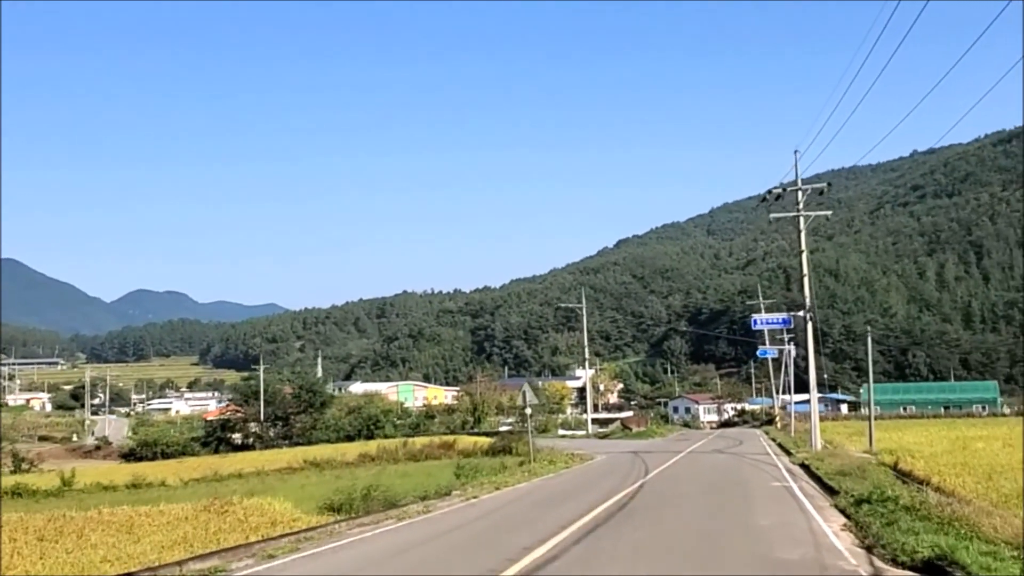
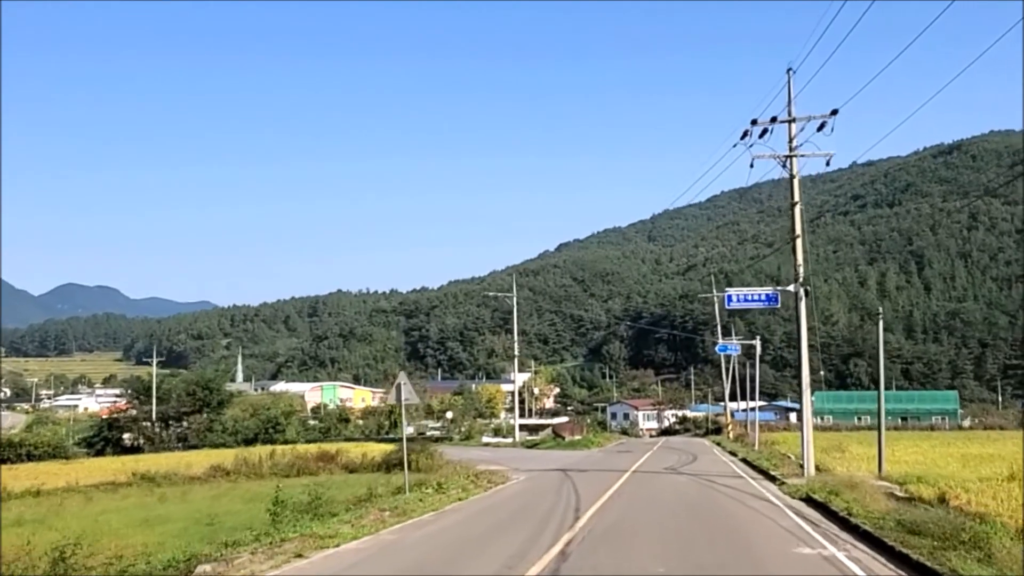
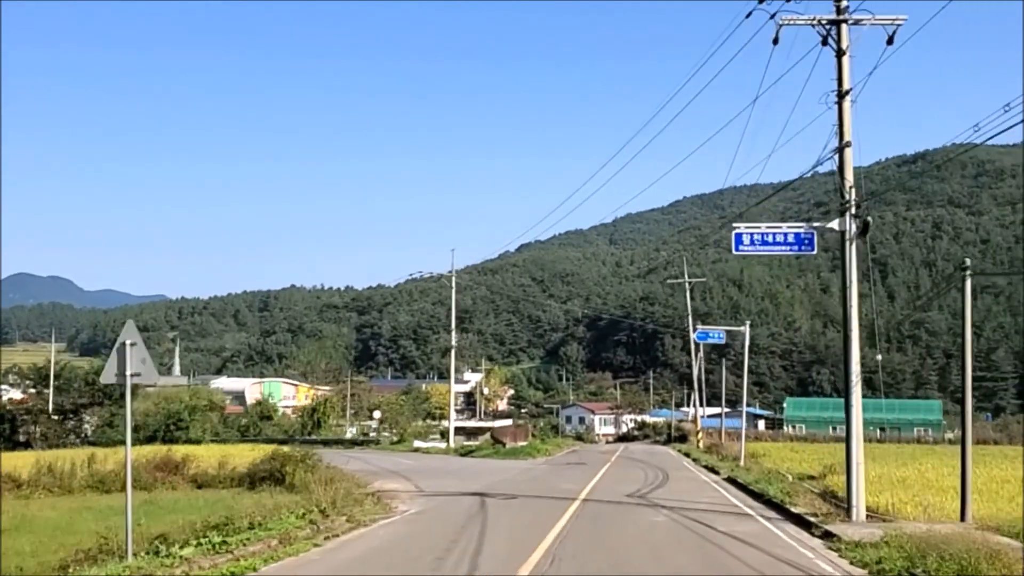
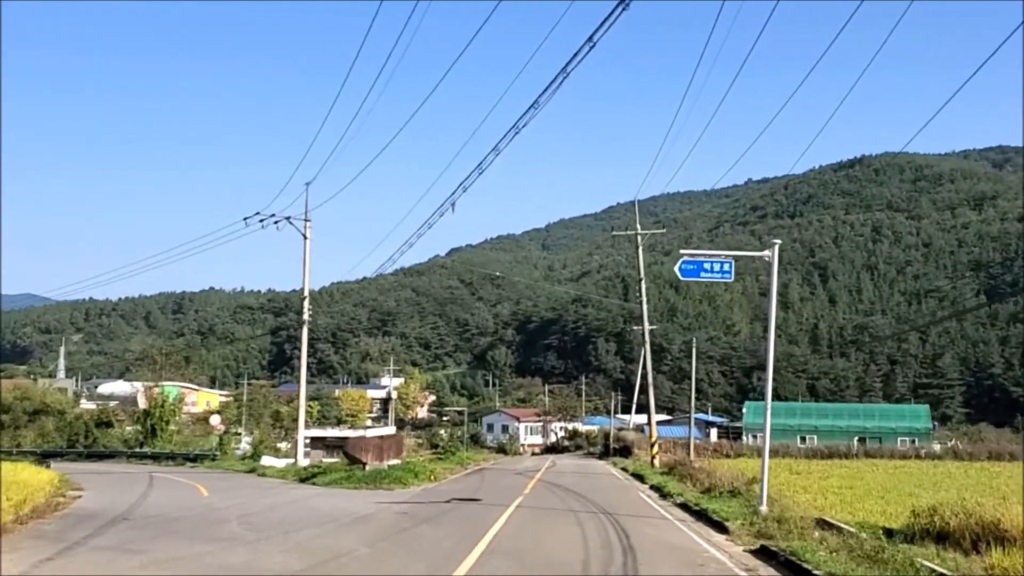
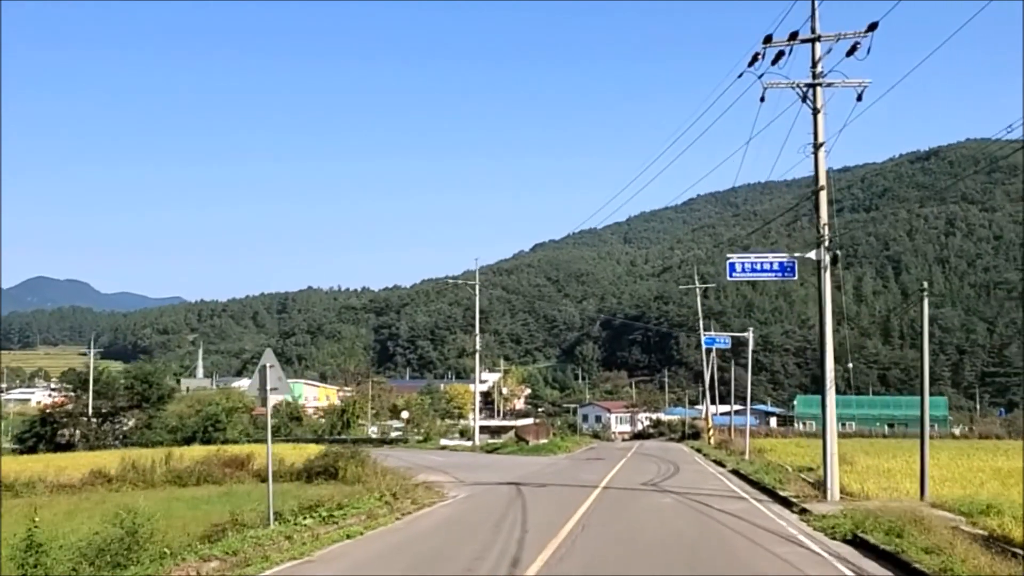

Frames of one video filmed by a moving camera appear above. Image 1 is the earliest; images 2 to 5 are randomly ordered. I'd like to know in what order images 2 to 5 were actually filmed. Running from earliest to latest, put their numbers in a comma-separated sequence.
2, 5, 3, 4
